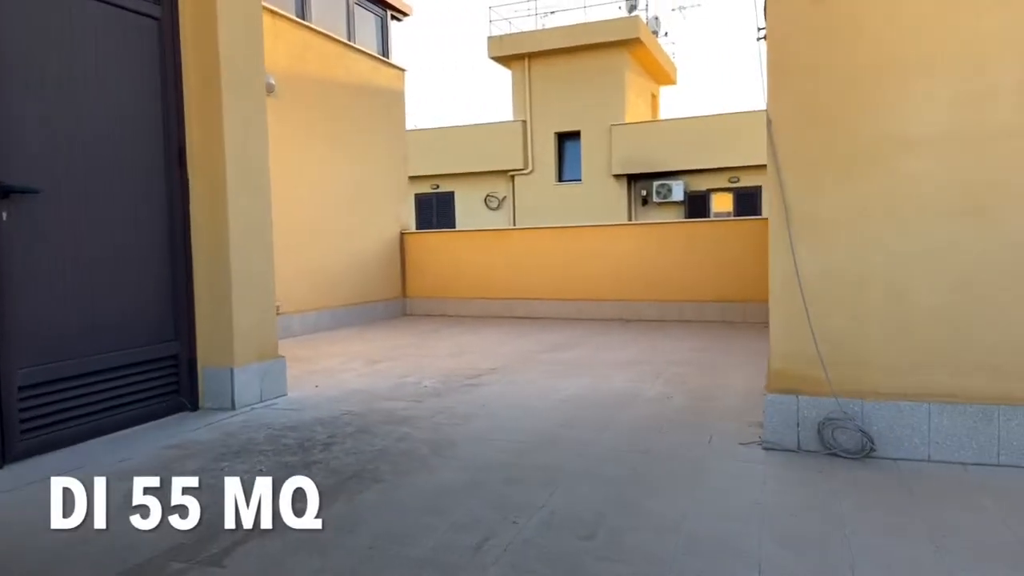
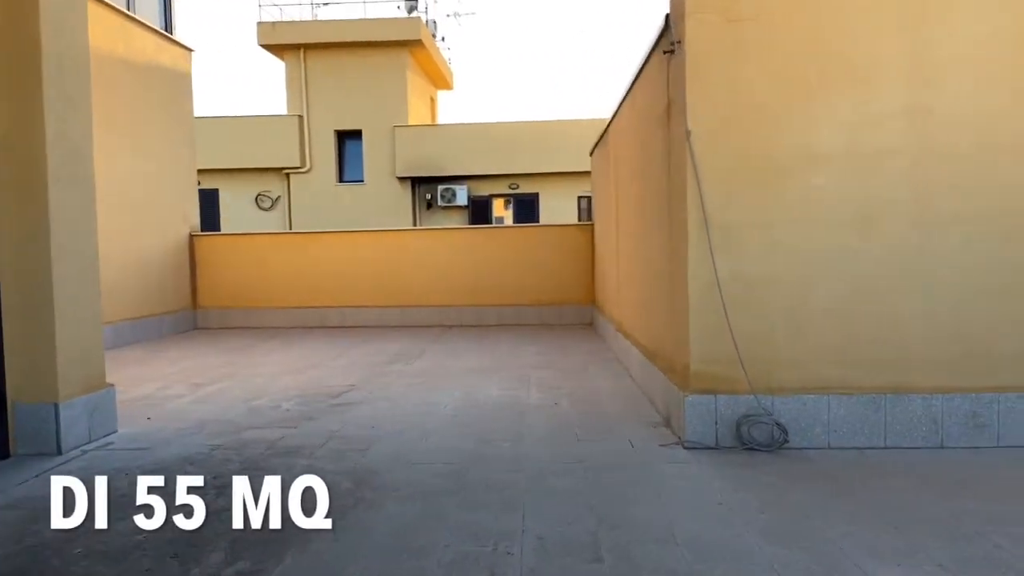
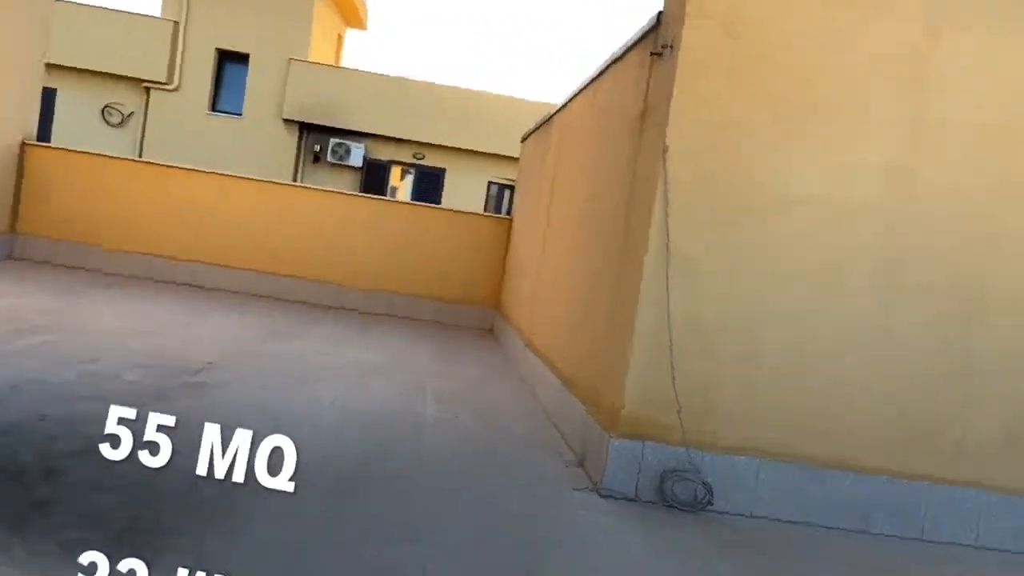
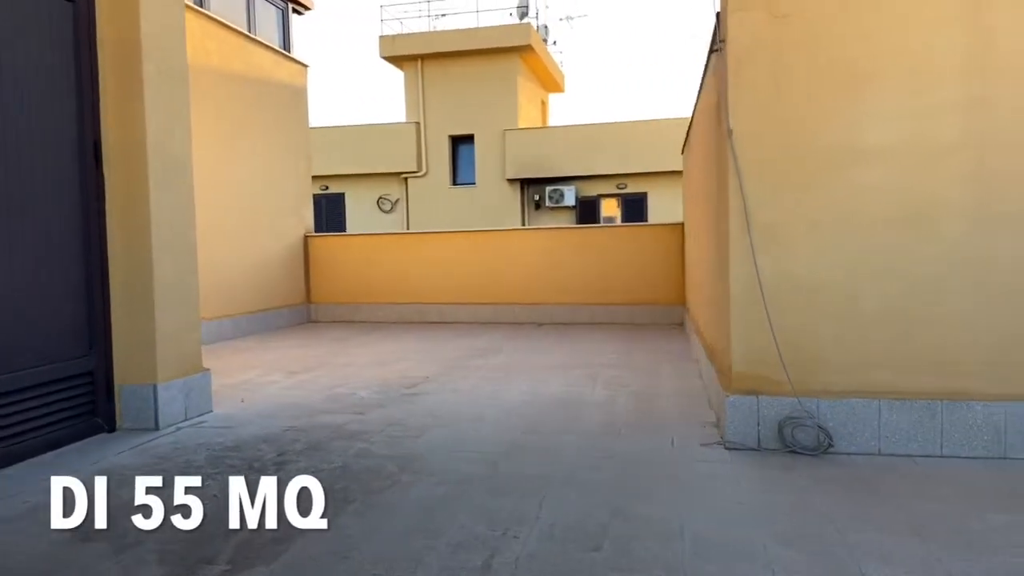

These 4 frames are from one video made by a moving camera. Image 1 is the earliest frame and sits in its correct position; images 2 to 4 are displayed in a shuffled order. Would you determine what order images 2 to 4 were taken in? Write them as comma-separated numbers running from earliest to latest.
4, 2, 3
